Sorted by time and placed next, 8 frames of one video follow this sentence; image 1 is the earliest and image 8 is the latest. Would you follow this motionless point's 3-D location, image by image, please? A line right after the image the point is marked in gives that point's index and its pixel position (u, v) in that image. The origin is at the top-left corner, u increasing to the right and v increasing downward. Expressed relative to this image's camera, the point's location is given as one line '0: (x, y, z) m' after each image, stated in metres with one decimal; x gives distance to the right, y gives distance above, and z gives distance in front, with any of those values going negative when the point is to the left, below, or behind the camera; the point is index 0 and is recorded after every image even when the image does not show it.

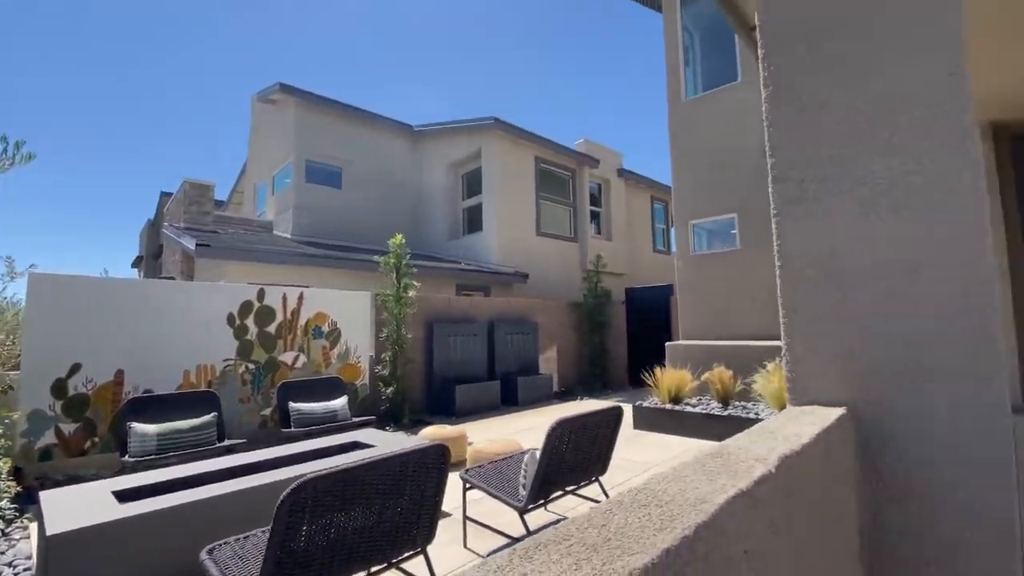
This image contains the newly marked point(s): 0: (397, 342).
0: (-1.6, -0.7, +6.4) m
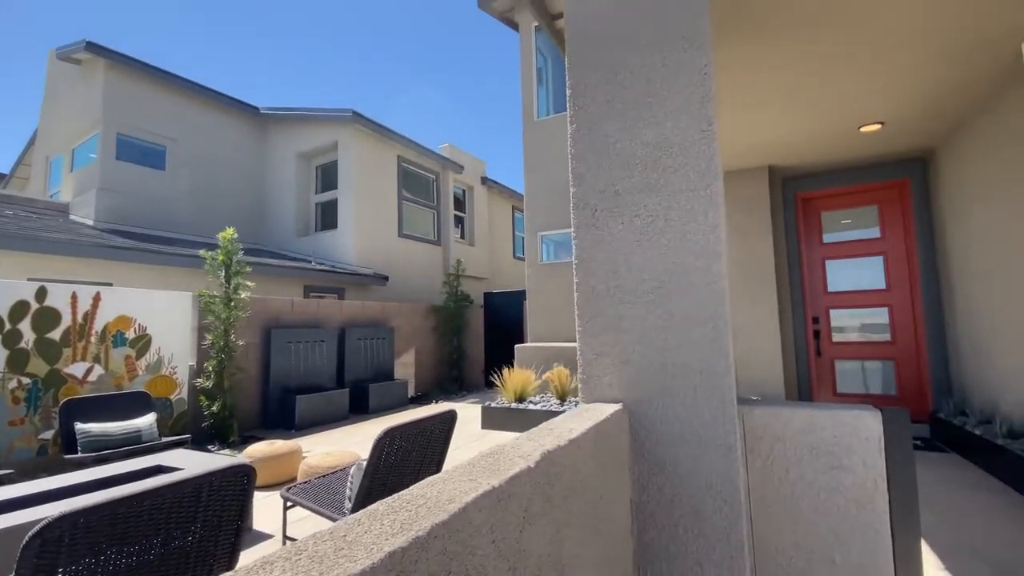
0: (-3.5, -0.8, +5.7) m
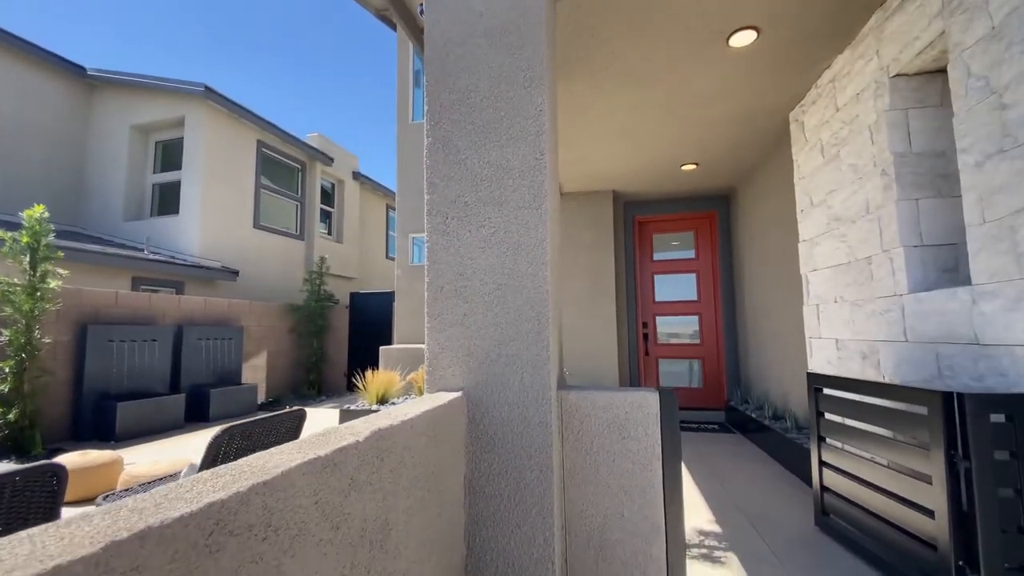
0: (-5.0, -0.6, +4.8) m
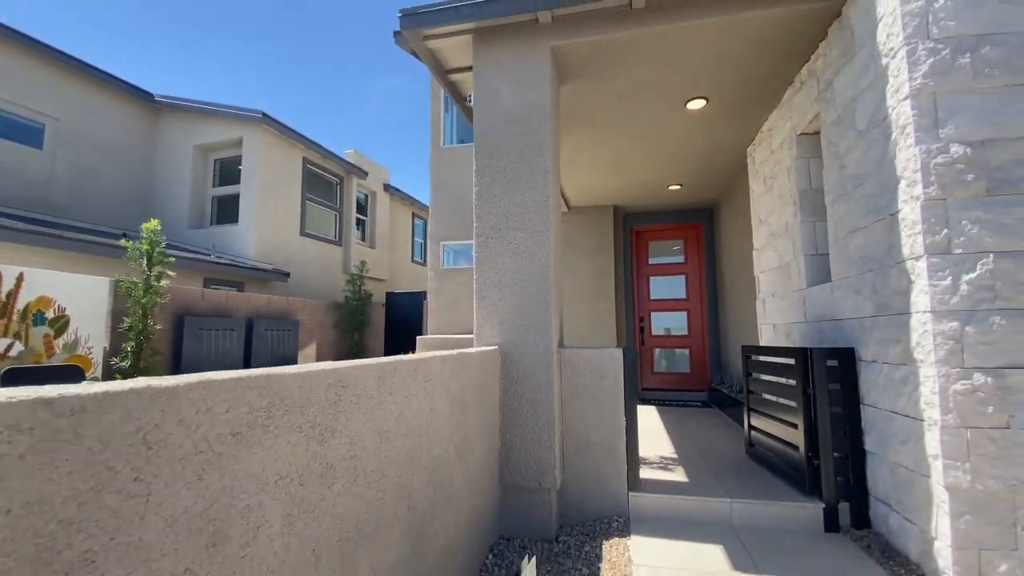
0: (-4.8, -0.6, +6.2) m
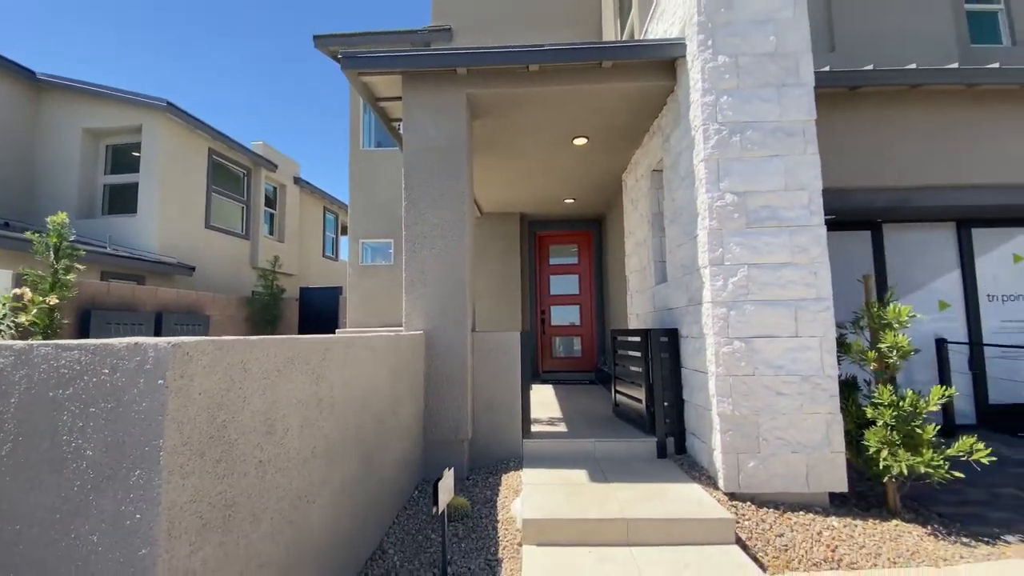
0: (-5.9, -0.5, +6.1) m
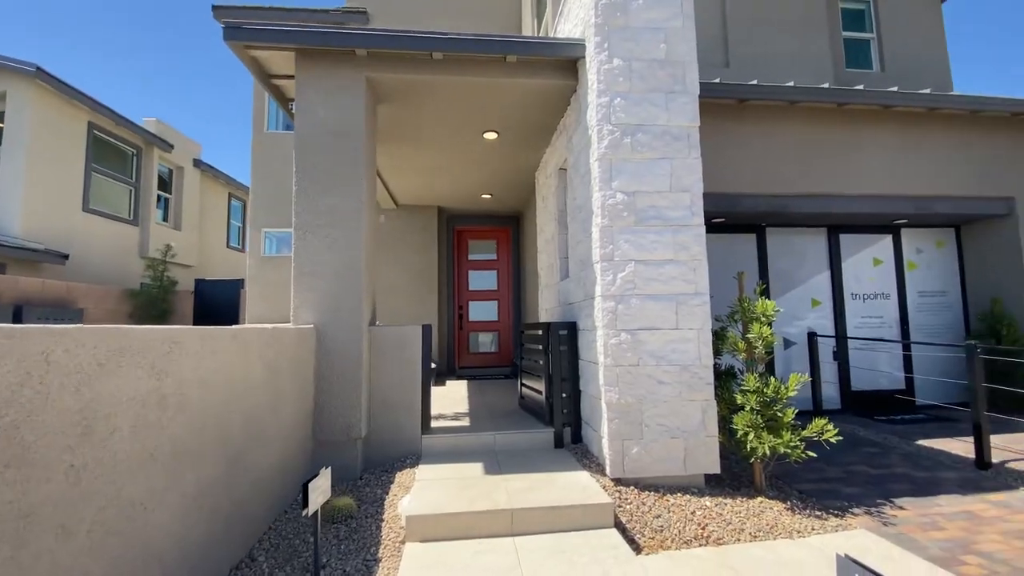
0: (-7.0, -0.4, +5.1) m
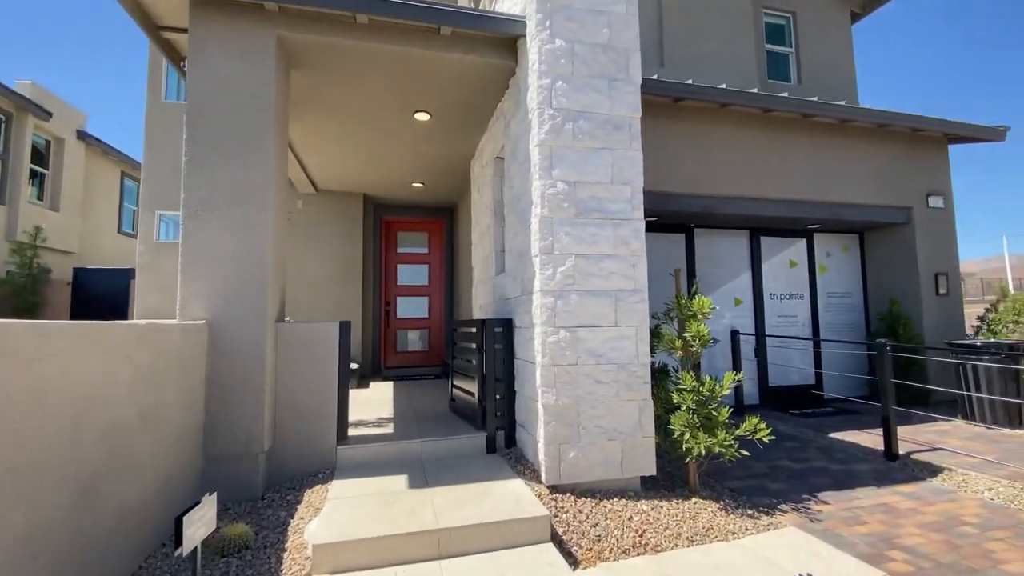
0: (-7.6, -0.2, +3.8) m
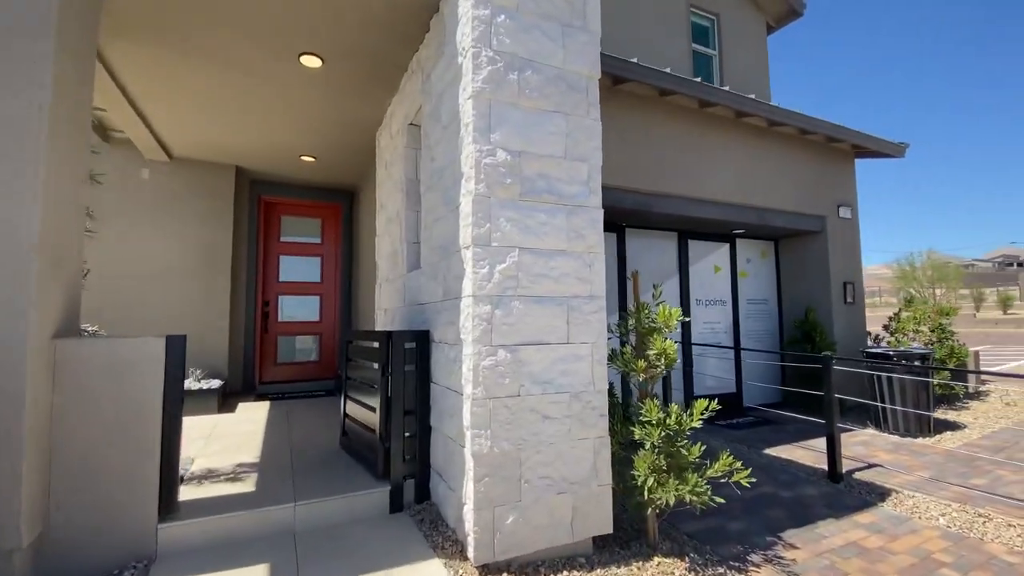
0: (-7.9, 0.0, +1.3) m
